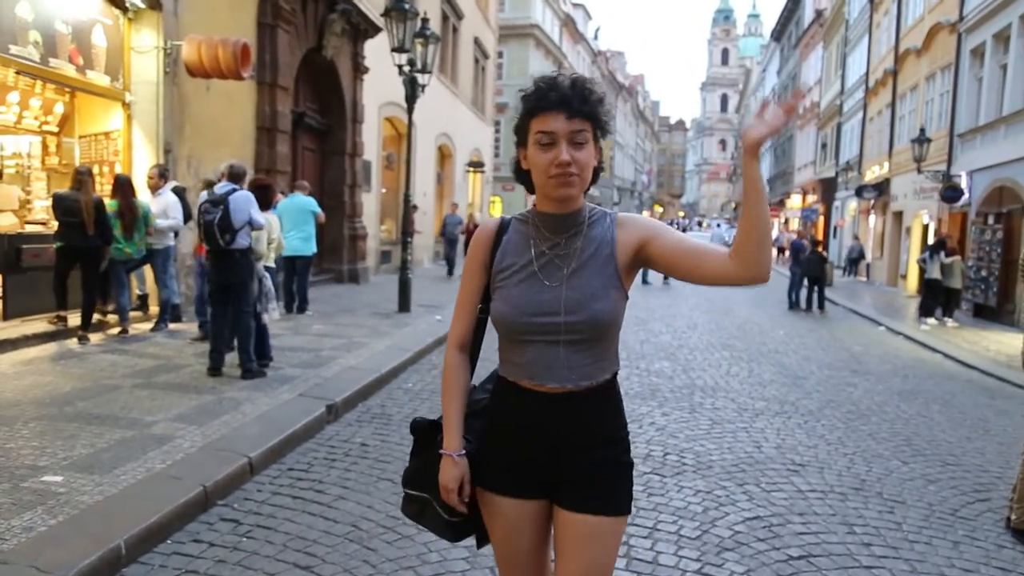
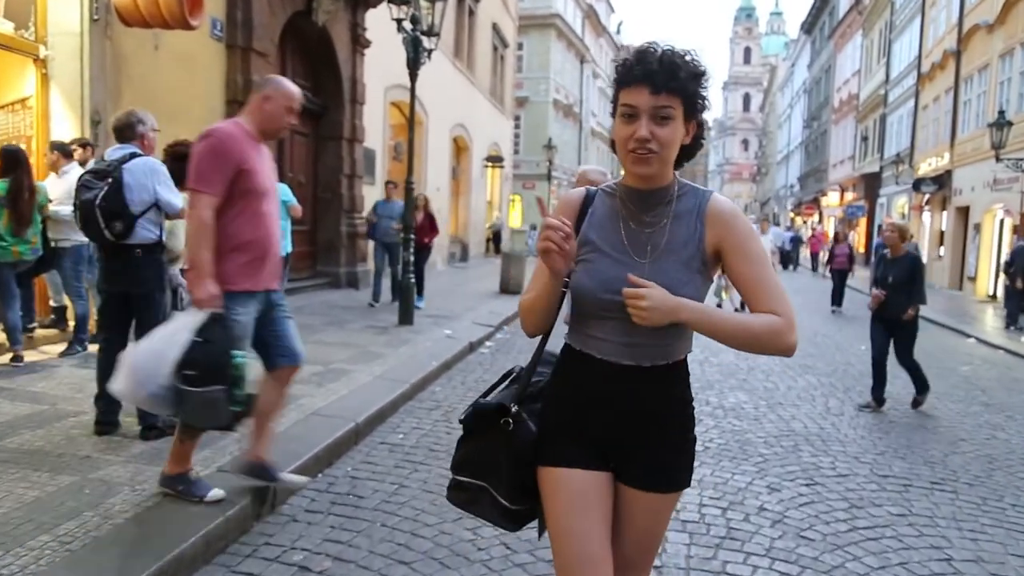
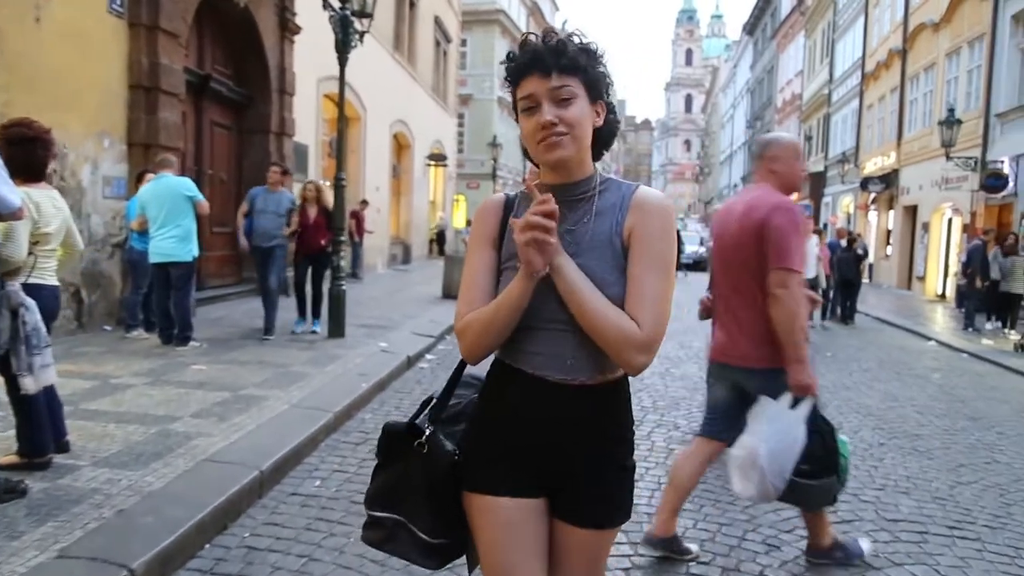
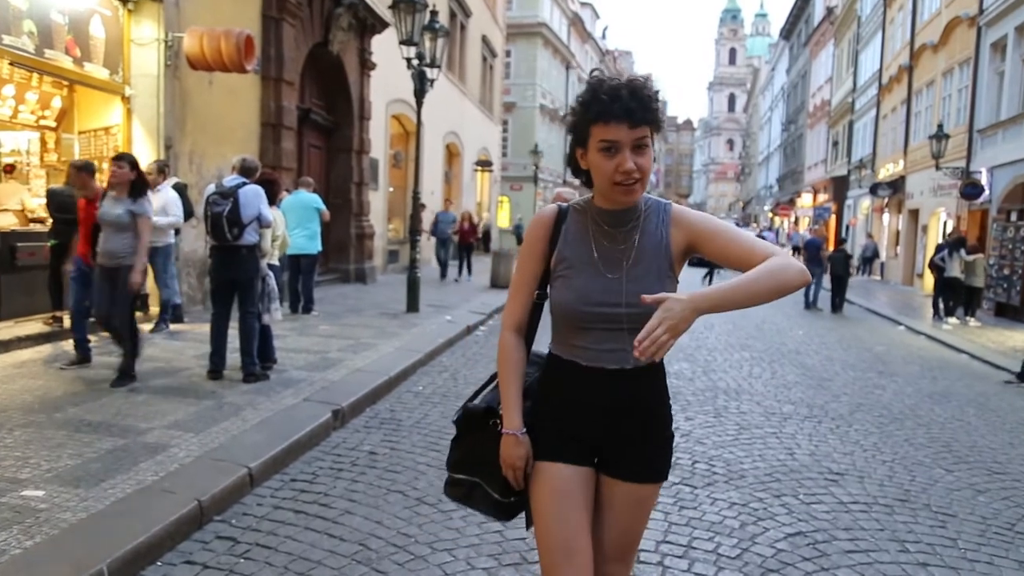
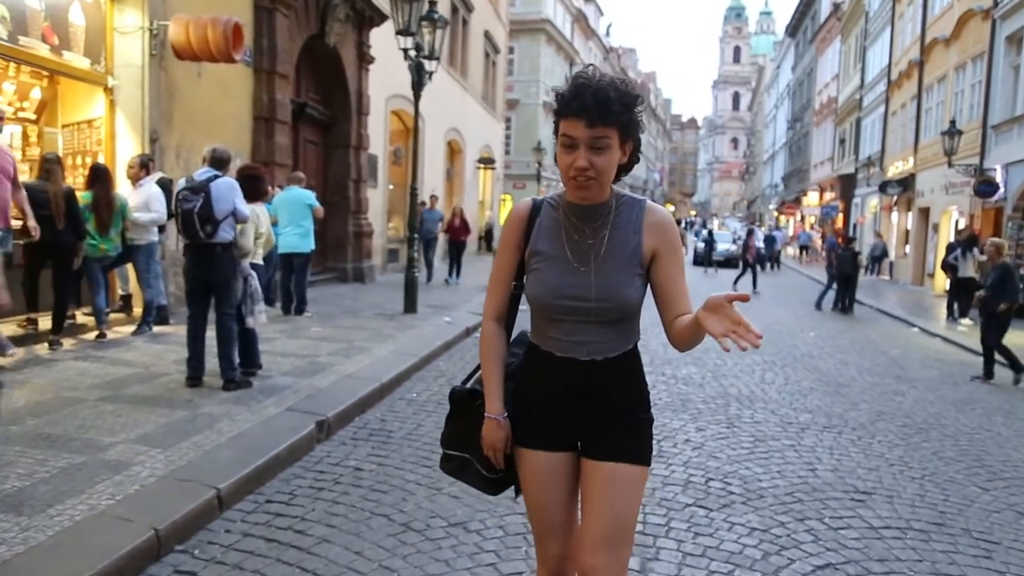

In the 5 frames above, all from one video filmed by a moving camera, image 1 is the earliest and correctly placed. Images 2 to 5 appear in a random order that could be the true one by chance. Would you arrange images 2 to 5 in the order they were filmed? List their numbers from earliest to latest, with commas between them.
4, 5, 2, 3
